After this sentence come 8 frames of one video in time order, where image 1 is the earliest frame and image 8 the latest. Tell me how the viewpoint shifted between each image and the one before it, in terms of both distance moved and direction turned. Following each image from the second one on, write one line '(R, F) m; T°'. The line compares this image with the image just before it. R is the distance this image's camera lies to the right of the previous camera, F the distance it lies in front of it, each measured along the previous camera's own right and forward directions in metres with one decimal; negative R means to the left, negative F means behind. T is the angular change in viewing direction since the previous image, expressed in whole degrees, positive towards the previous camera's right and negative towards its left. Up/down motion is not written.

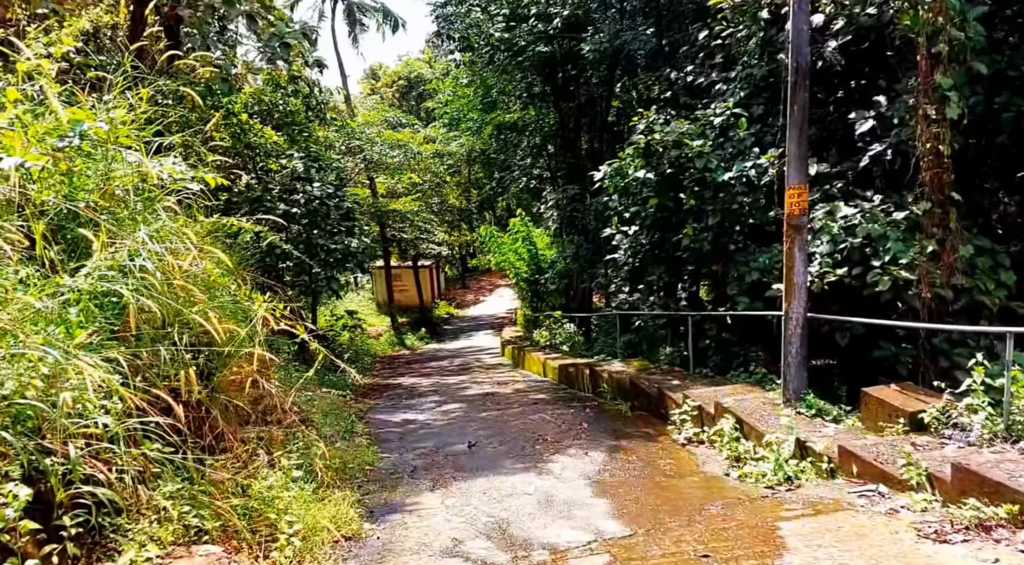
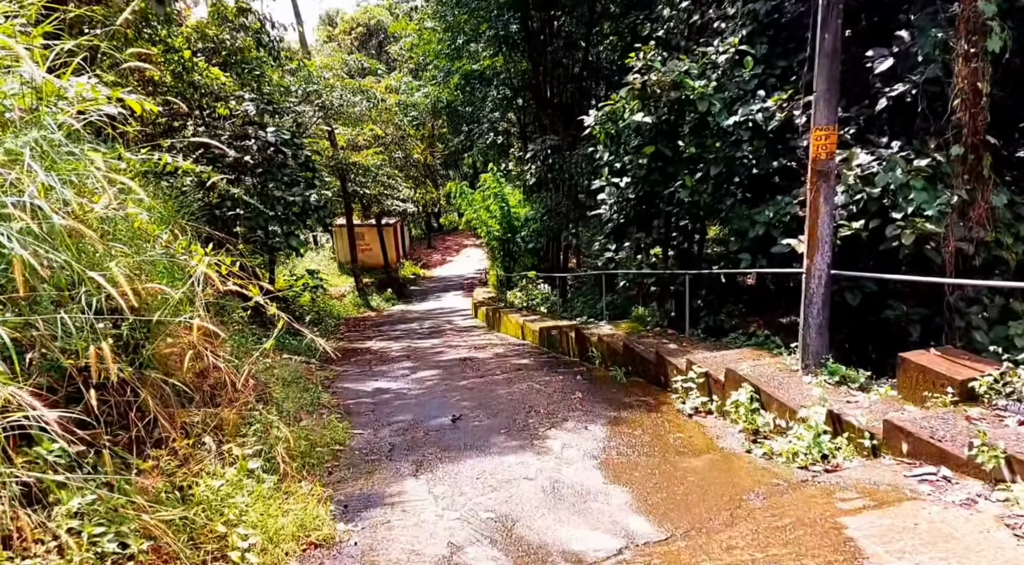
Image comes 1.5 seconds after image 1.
(-0.1, +0.5) m; +3°
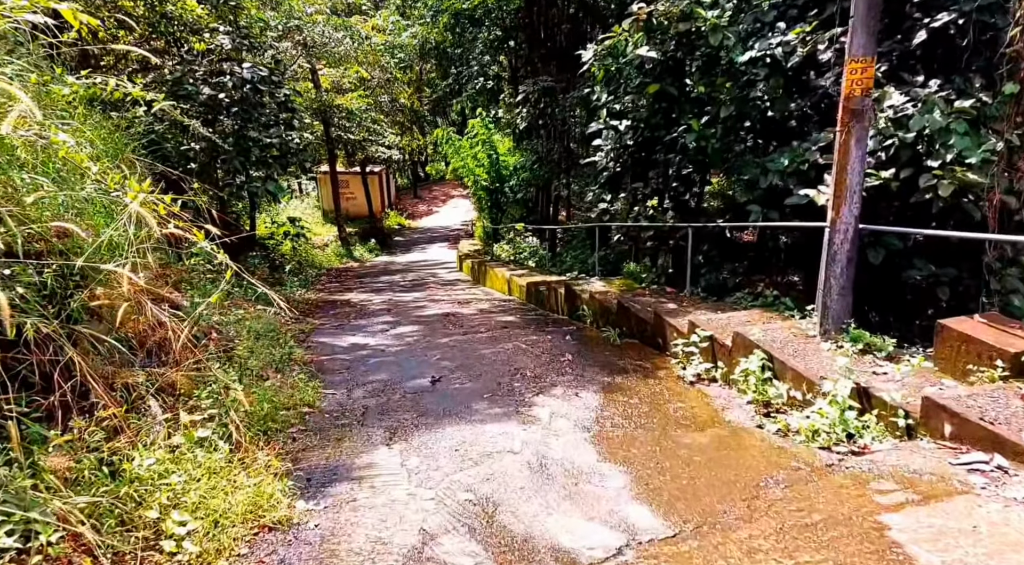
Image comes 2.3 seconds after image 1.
(0.0, +0.4) m; +1°
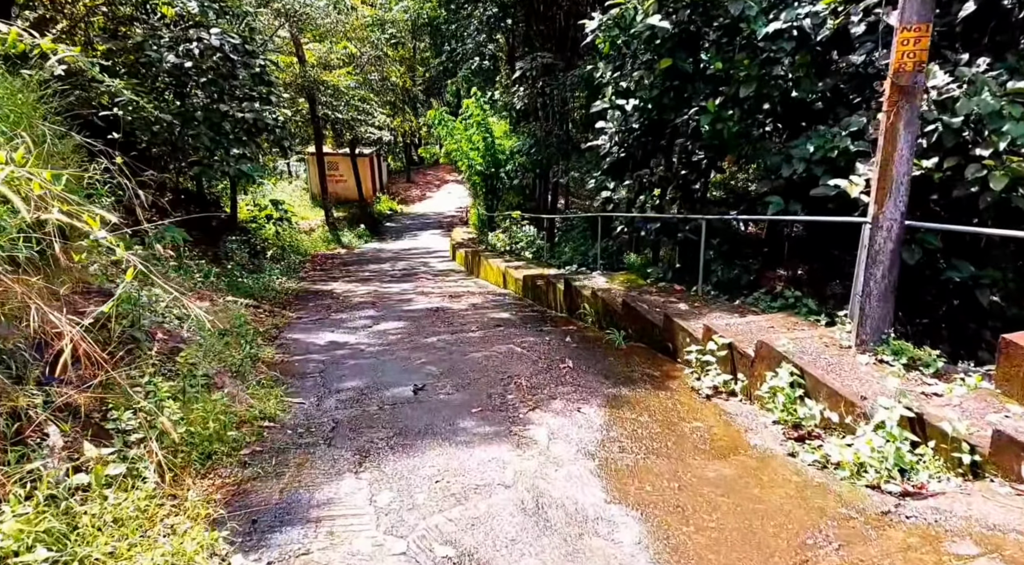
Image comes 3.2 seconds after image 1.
(0.0, +0.4) m; 0°
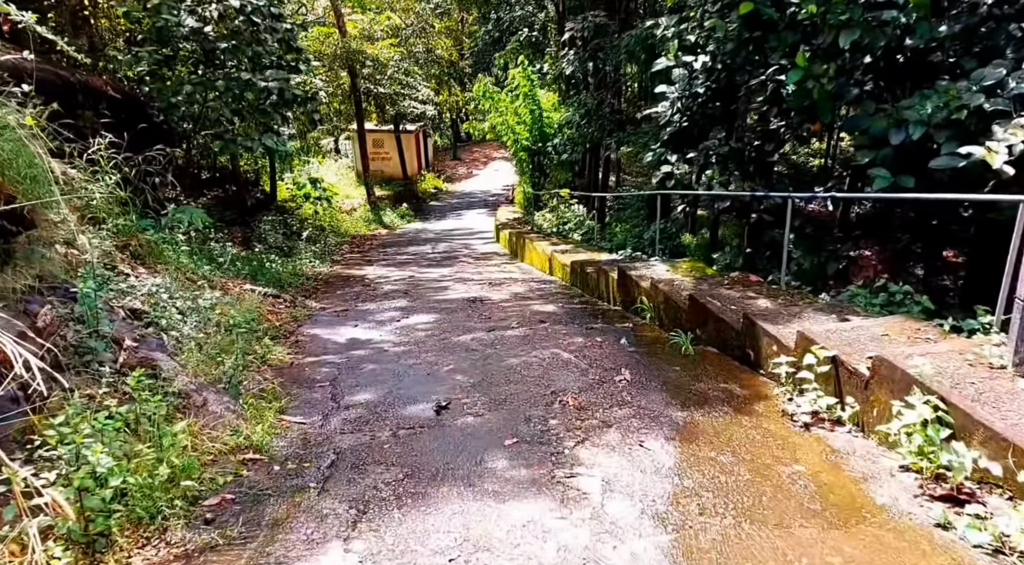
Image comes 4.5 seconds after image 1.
(0.0, +0.6) m; -4°
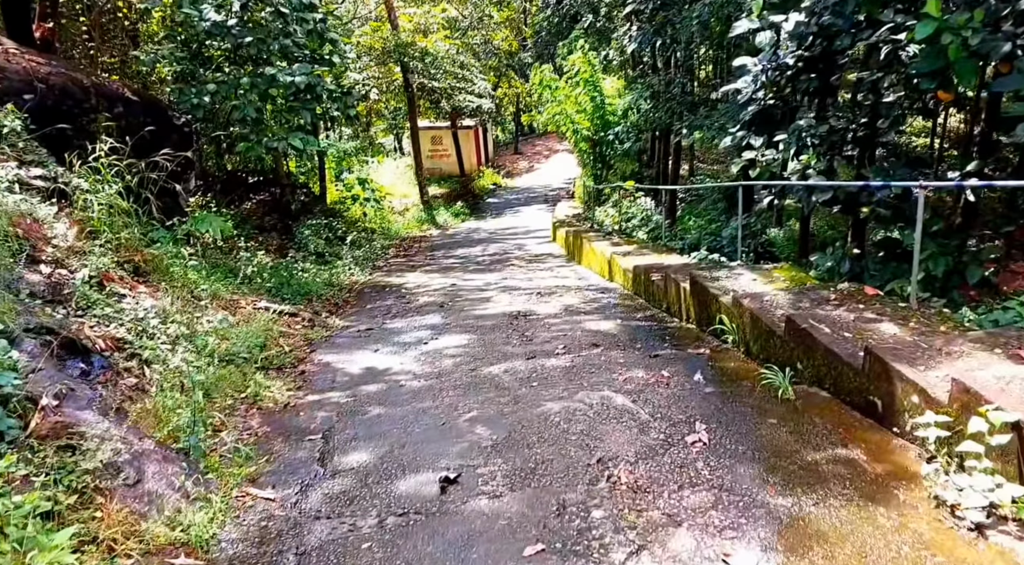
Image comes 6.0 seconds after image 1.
(+0.1, +0.8) m; -6°
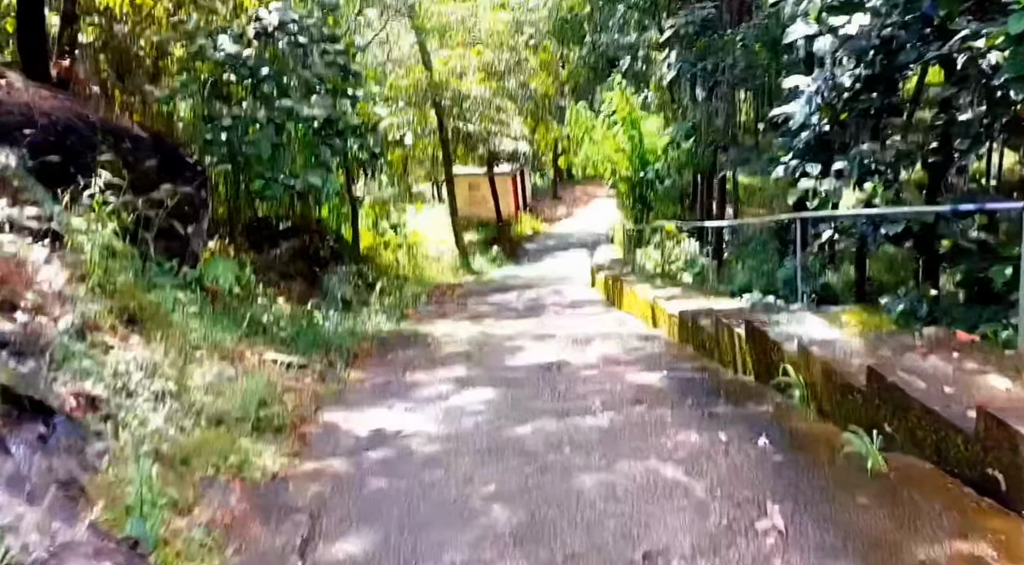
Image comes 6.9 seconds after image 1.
(+0.1, +0.5) m; -3°
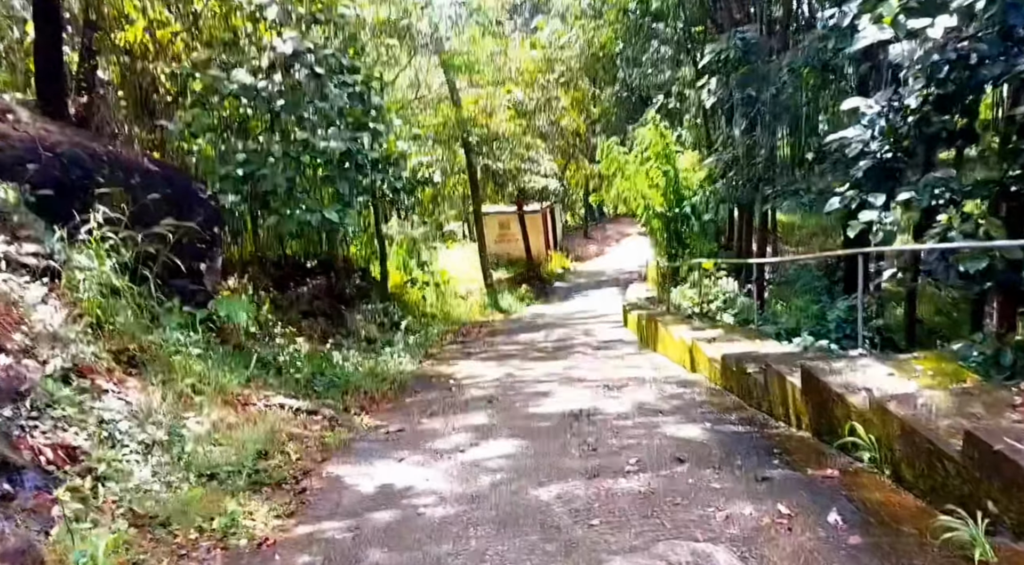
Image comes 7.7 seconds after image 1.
(0.0, +0.3) m; -3°
